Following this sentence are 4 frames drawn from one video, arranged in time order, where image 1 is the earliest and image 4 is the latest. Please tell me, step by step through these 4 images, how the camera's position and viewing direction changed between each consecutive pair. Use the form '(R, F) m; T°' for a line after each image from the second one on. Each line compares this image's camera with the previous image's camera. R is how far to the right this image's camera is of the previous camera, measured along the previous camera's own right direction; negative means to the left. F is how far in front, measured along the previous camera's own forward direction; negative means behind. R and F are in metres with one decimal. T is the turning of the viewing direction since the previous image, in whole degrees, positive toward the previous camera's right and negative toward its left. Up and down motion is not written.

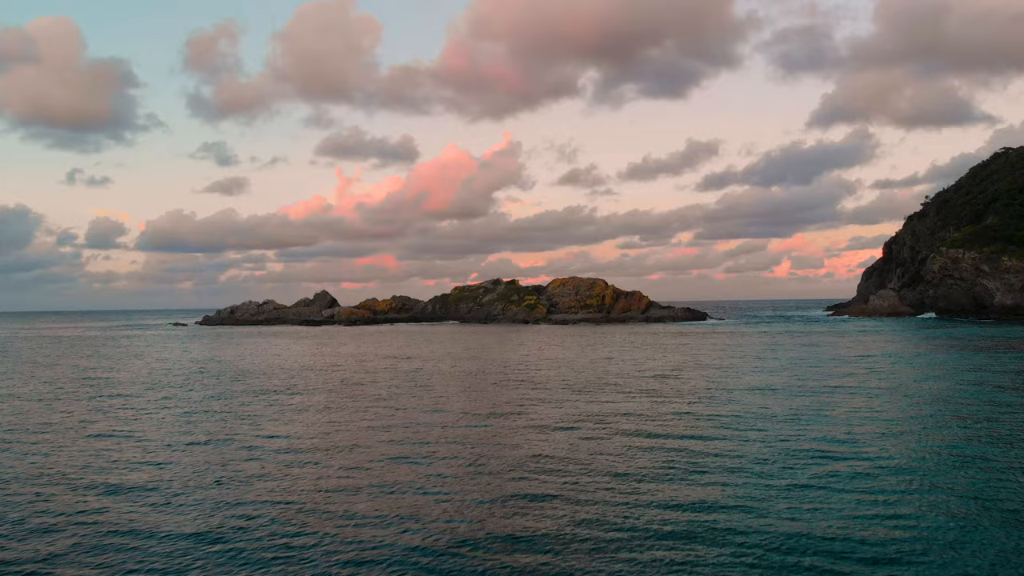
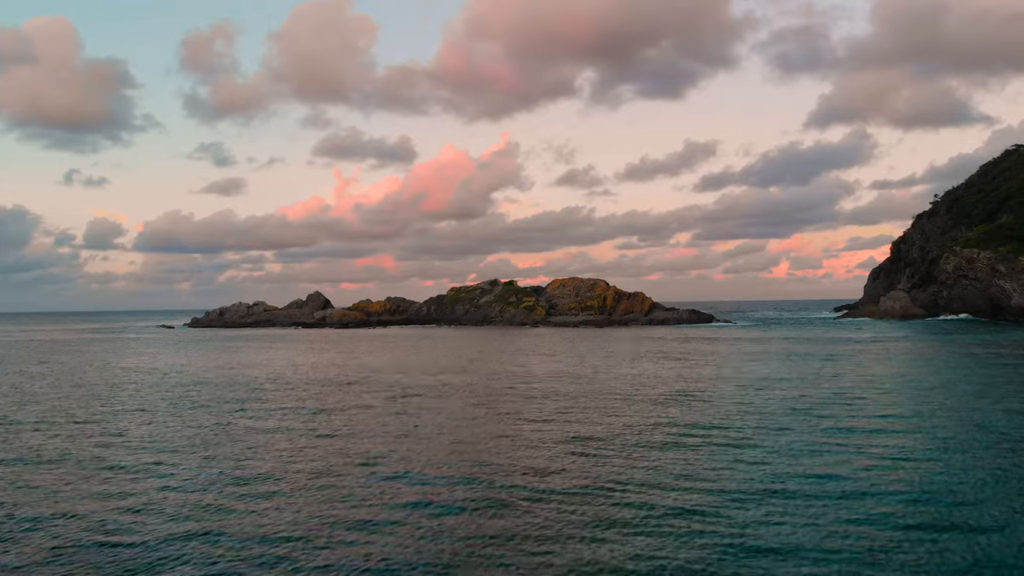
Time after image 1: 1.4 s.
(0.0, +5.0) m; 0°
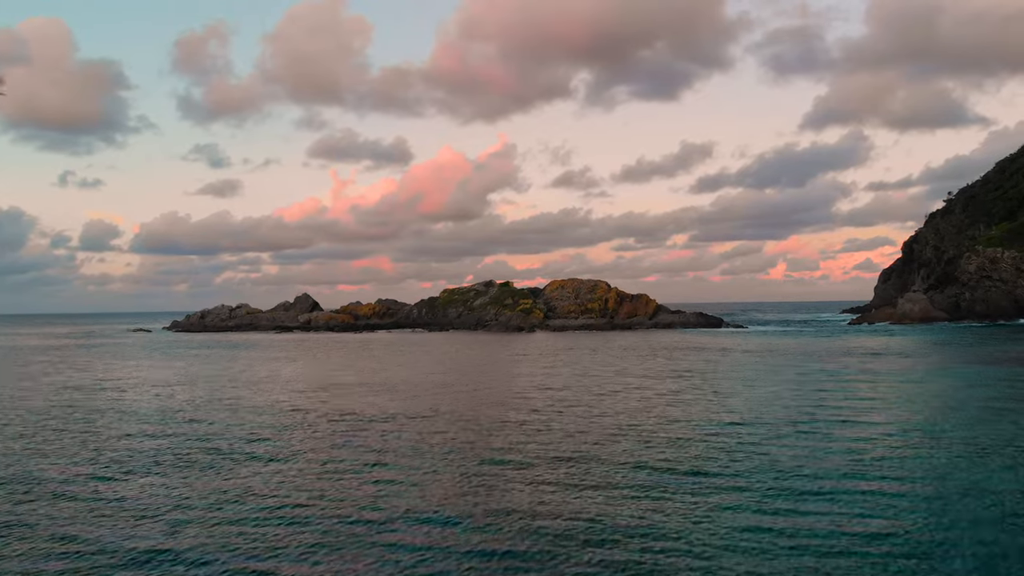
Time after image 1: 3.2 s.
(+0.1, +7.5) m; 0°
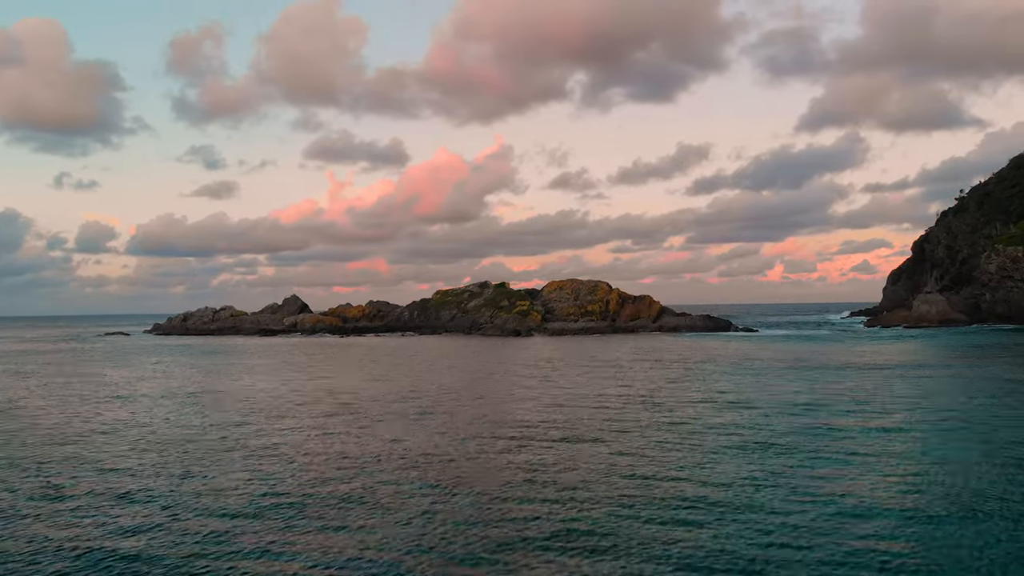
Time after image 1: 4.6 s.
(+0.1, +6.3) m; 0°
